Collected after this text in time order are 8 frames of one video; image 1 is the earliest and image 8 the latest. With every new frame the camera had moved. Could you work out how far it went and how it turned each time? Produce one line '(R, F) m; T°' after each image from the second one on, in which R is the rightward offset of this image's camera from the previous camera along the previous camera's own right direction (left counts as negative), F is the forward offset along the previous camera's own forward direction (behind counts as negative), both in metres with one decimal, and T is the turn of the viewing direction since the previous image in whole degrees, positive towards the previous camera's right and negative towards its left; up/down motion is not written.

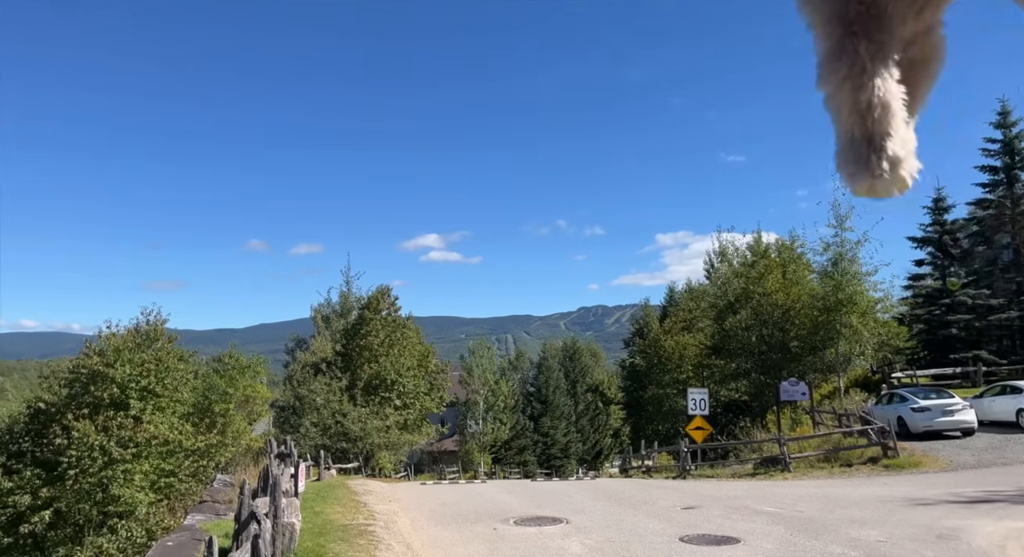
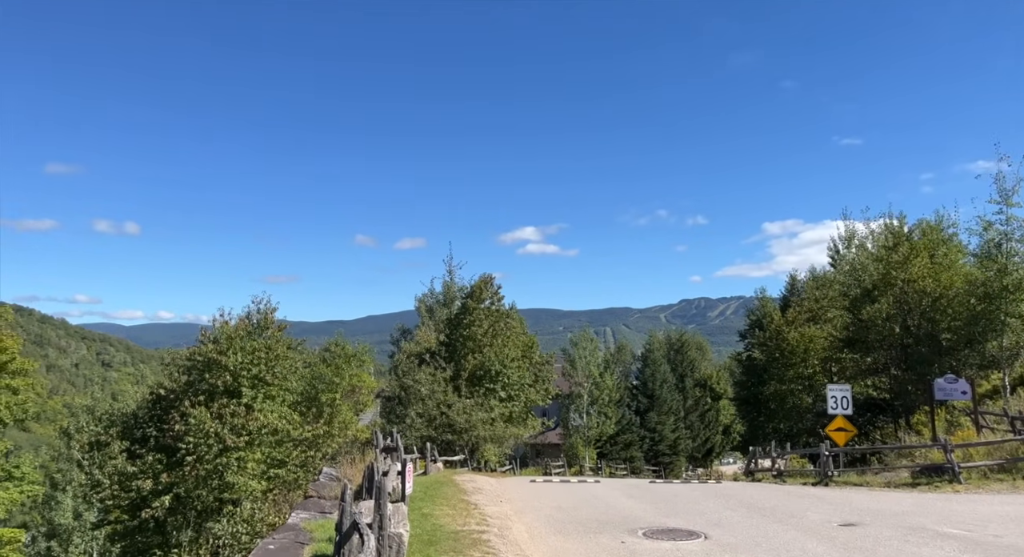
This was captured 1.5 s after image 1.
(-0.3, +1.1) m; -7°
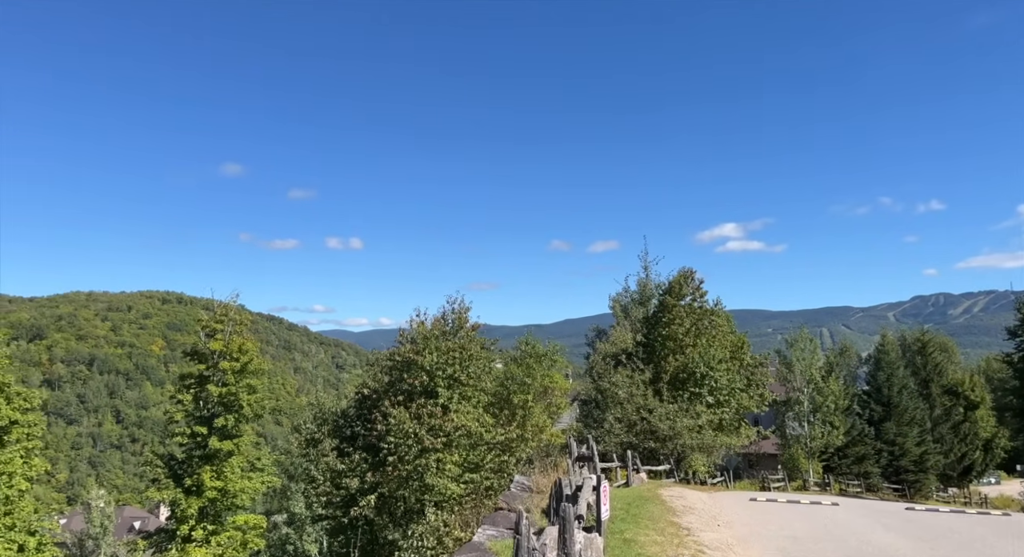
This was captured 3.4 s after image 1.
(-0.2, +2.0) m; -14°
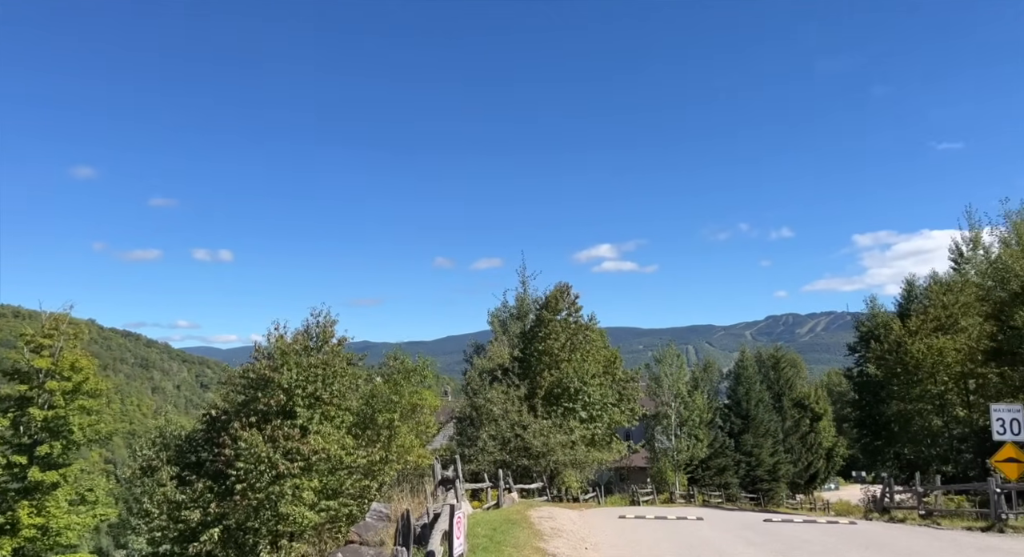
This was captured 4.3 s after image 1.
(+0.1, +0.1) m; +8°
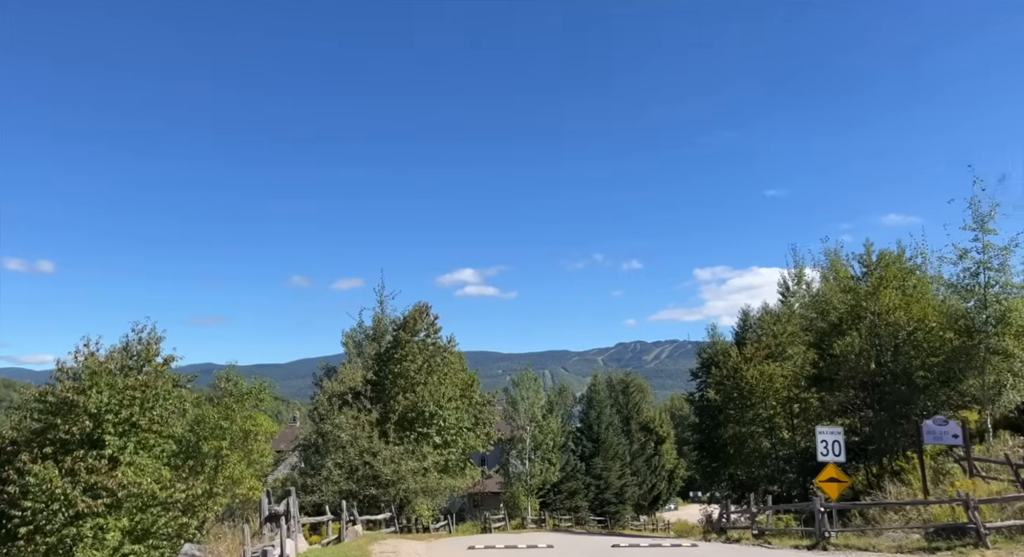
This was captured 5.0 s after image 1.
(+0.1, +0.1) m; +10°
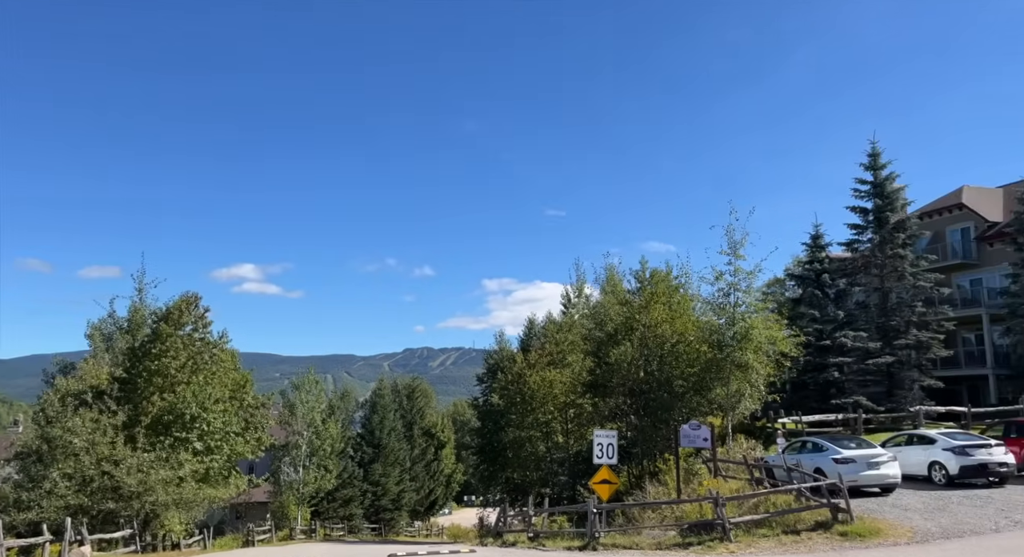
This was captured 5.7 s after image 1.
(+0.2, +0.8) m; +14°
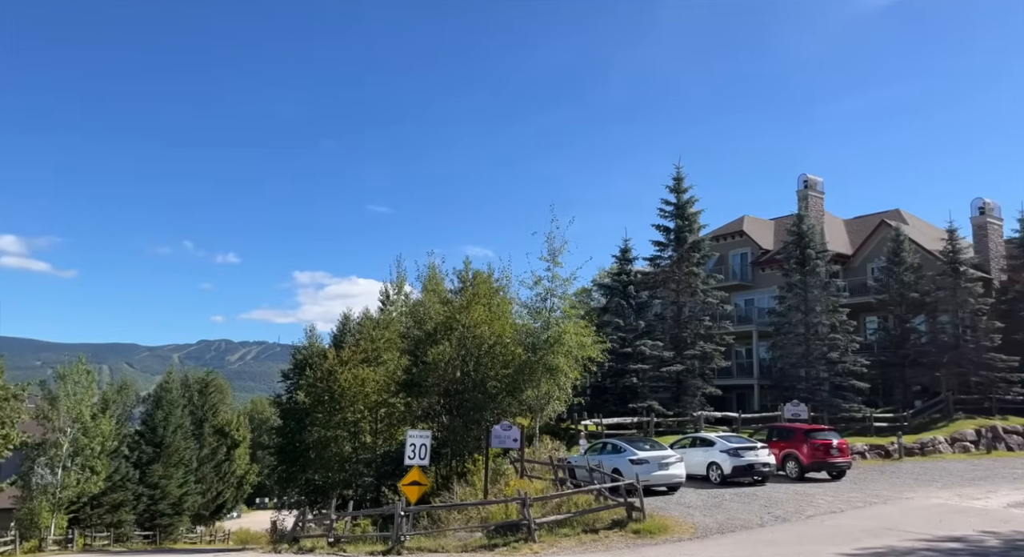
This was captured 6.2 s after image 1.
(+0.1, +0.5) m; +12°
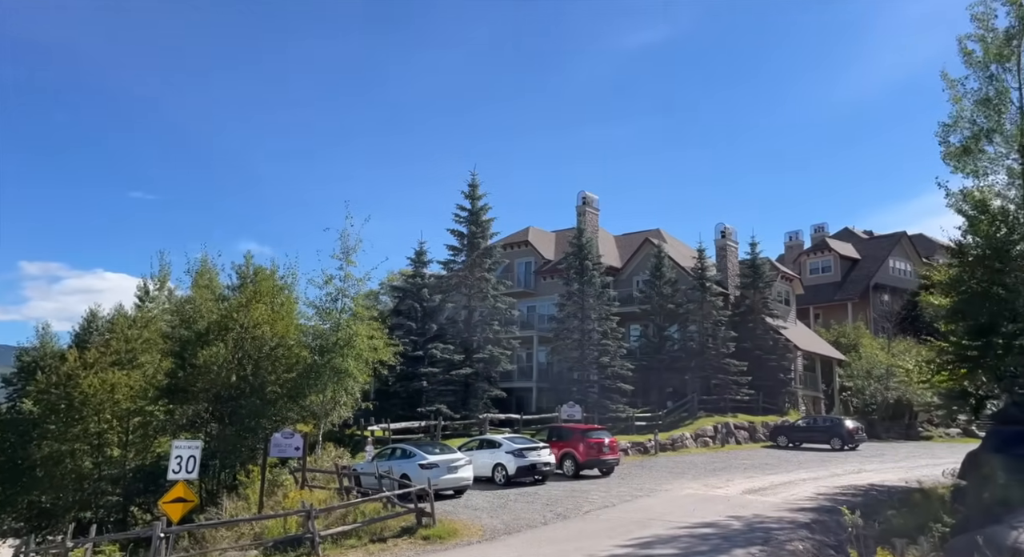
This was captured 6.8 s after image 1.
(+0.4, +0.6) m; +14°
